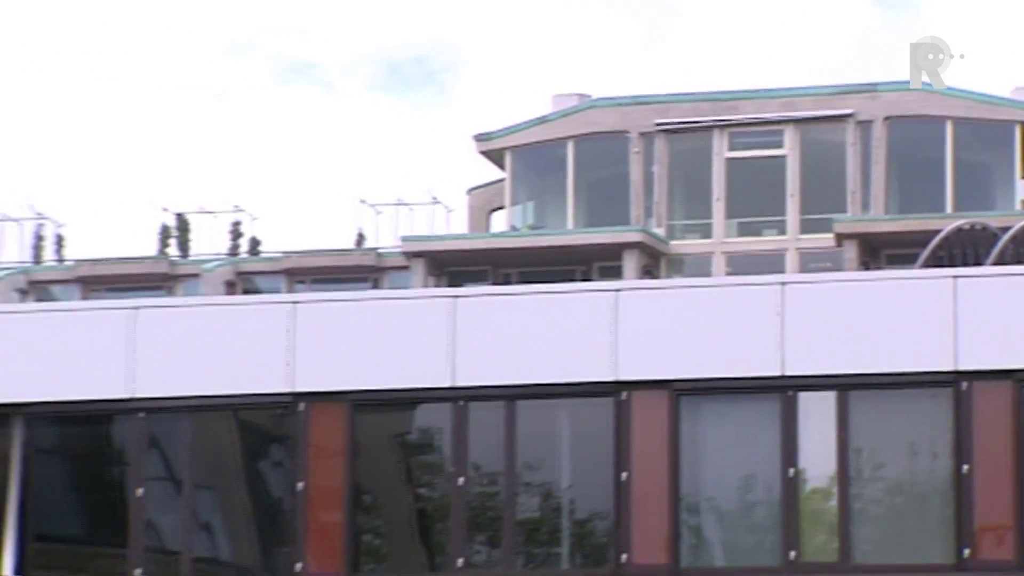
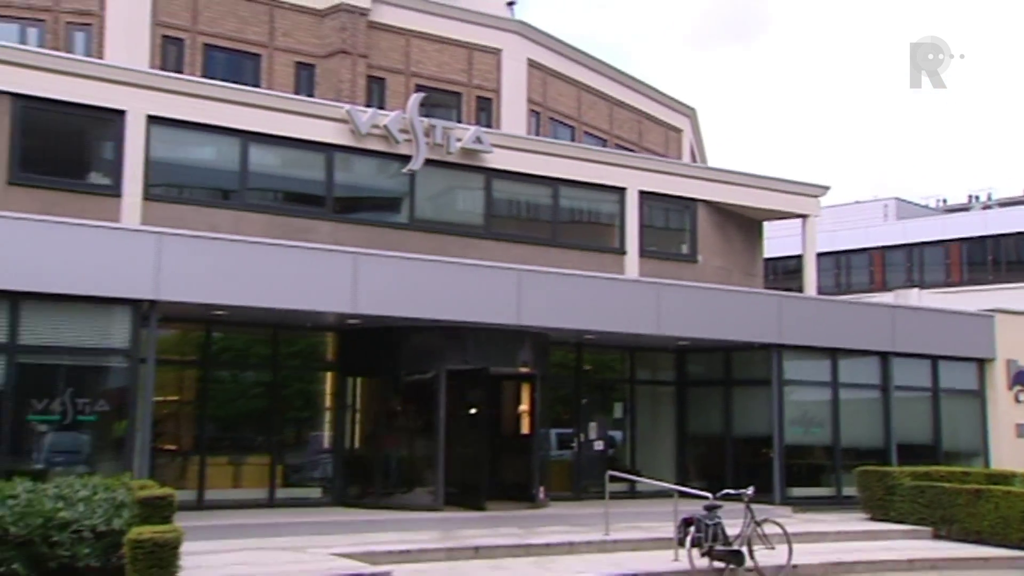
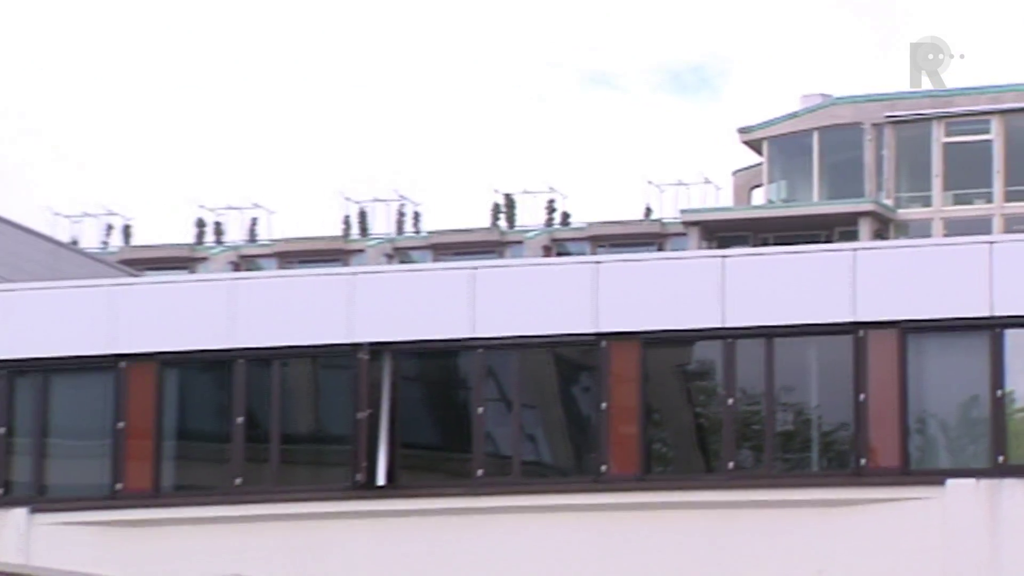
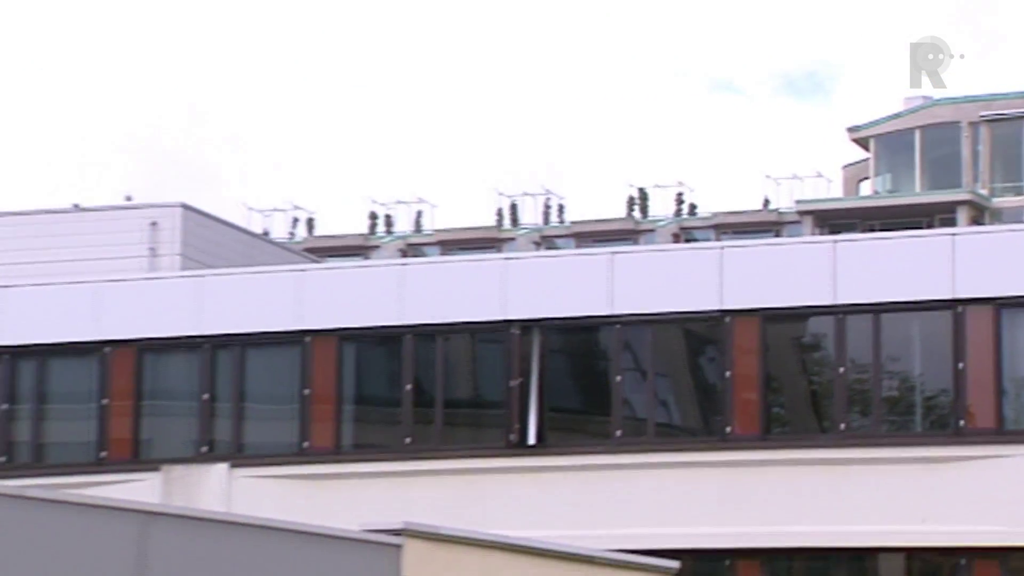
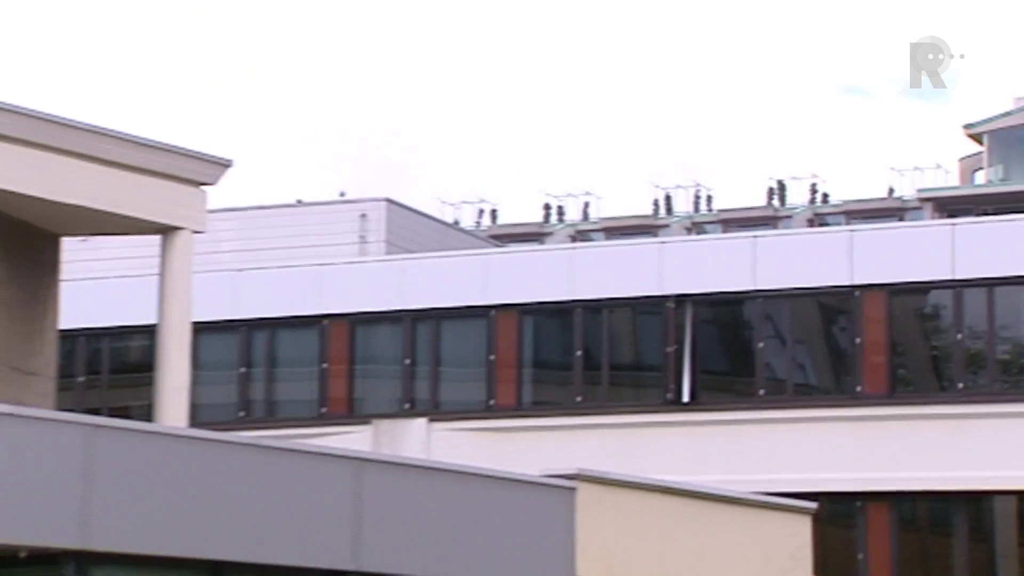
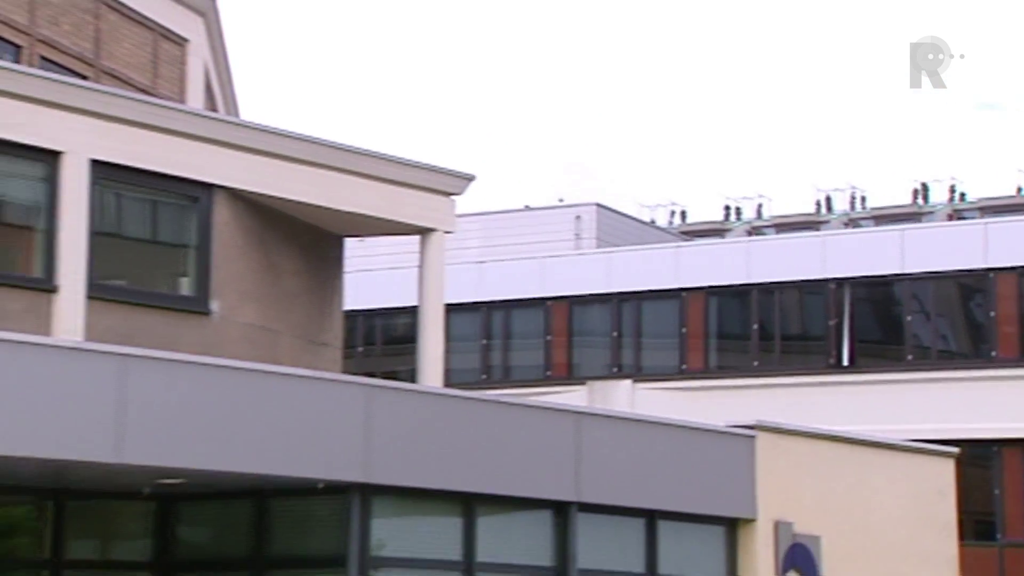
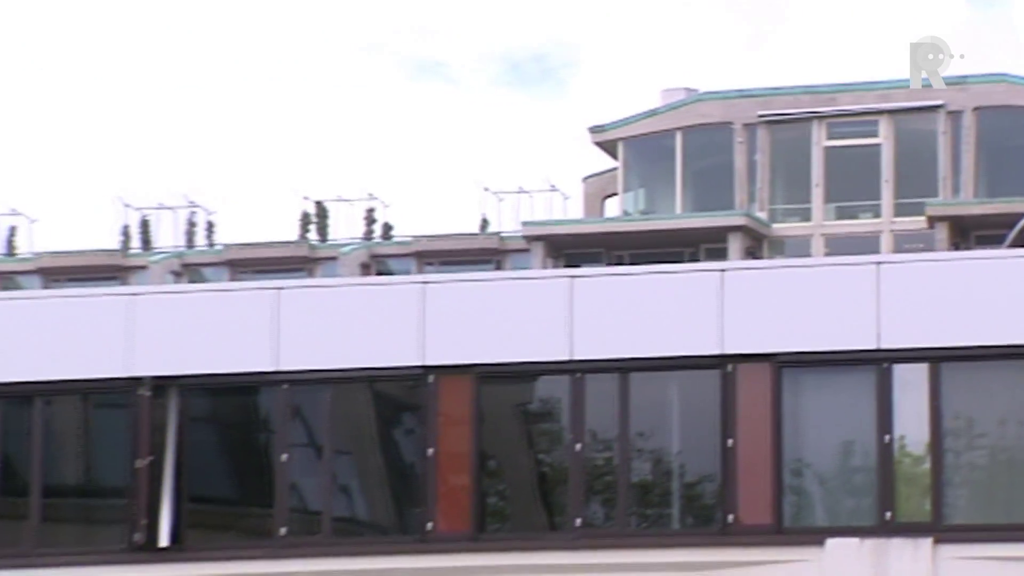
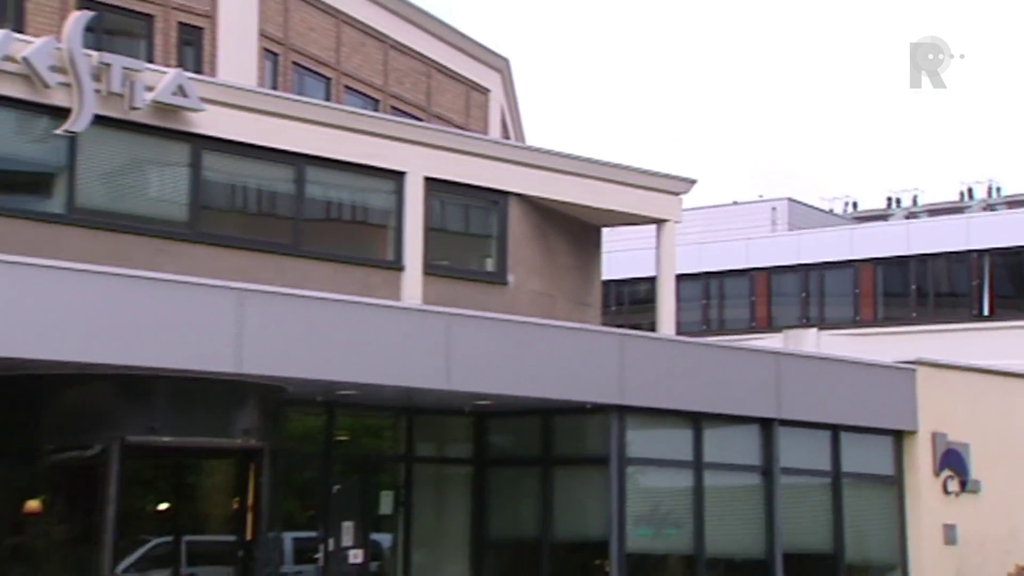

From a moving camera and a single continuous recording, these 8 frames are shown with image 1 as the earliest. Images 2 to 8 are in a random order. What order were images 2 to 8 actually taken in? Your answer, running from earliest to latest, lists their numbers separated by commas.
7, 3, 4, 5, 6, 8, 2
